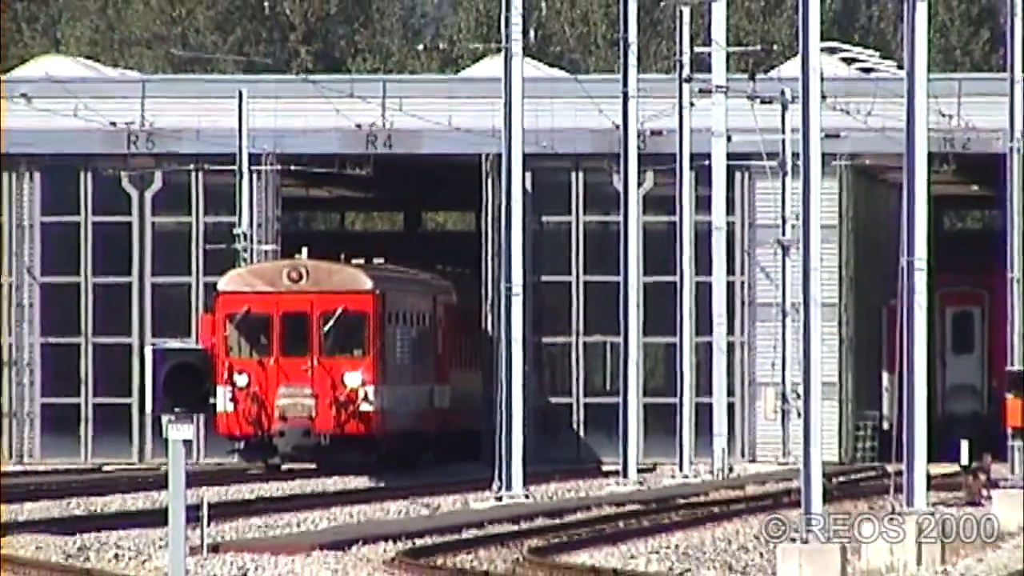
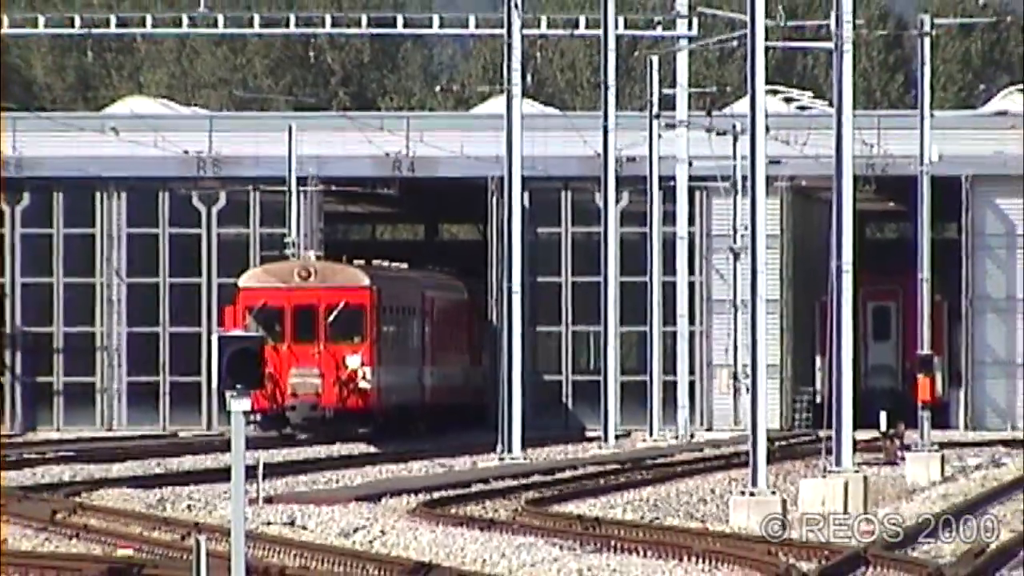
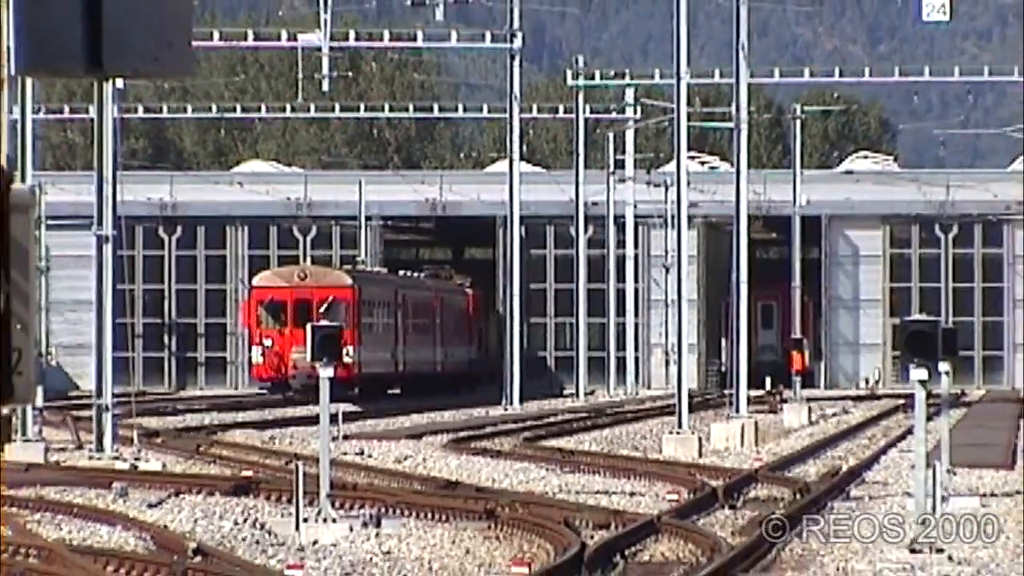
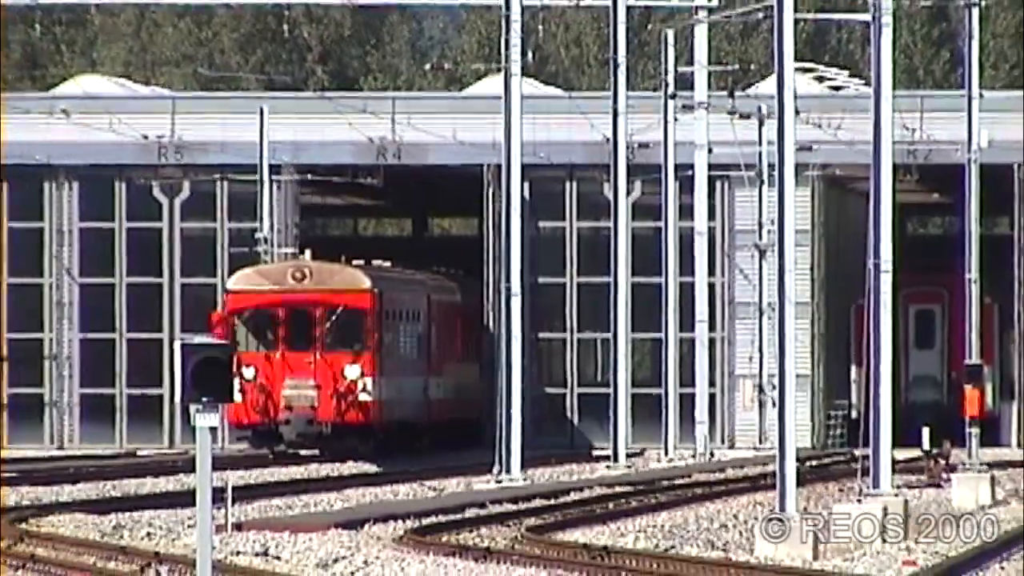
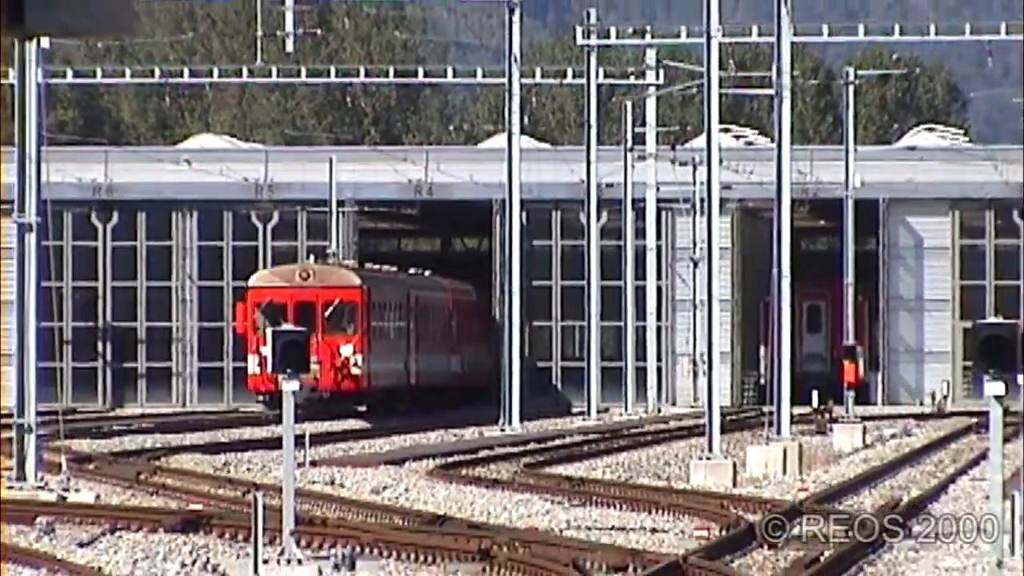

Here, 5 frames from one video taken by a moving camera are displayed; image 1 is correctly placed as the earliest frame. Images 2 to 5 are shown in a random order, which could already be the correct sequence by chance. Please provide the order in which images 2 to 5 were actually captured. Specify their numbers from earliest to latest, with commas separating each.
4, 2, 5, 3
